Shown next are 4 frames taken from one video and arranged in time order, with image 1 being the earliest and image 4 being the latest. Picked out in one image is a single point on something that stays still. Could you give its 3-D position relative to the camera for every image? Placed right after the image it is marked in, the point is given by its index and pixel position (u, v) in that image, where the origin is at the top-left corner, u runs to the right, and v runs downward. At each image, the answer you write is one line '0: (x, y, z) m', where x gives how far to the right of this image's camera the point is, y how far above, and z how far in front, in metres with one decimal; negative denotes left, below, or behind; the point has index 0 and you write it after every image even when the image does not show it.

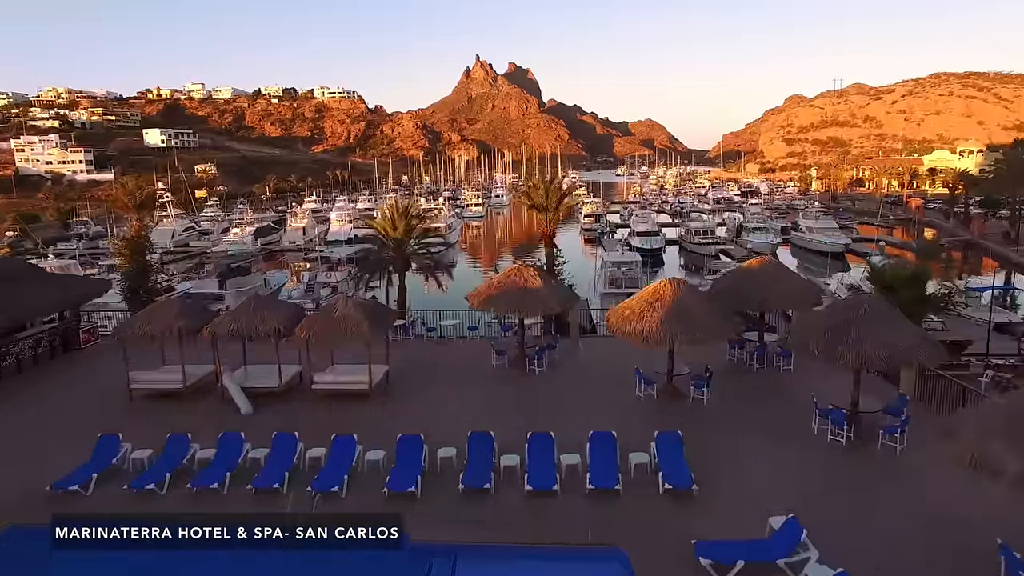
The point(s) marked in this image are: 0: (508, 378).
0: (-0.1, -1.5, +11.2) m
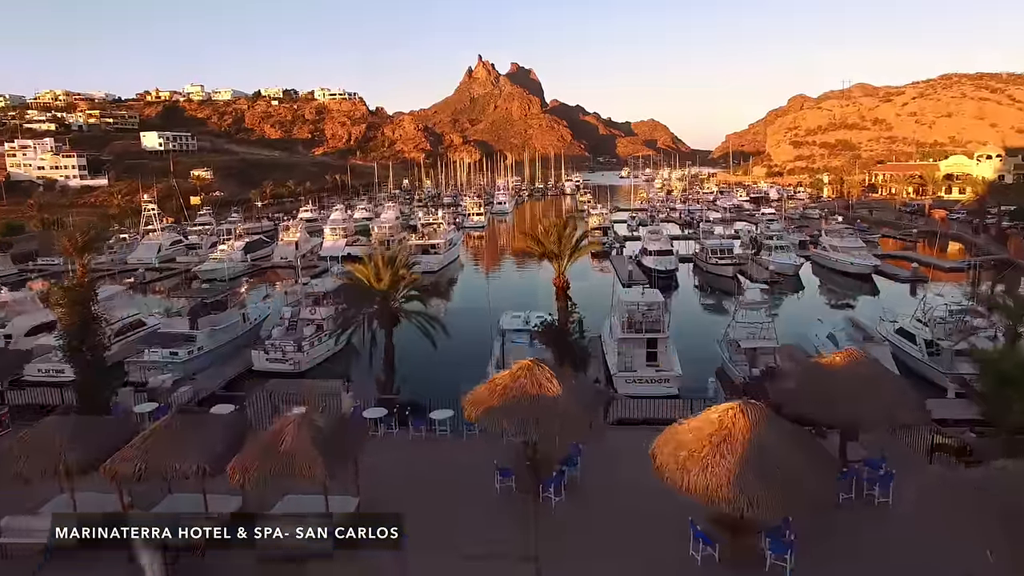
0: (0.0, -2.8, +8.5) m
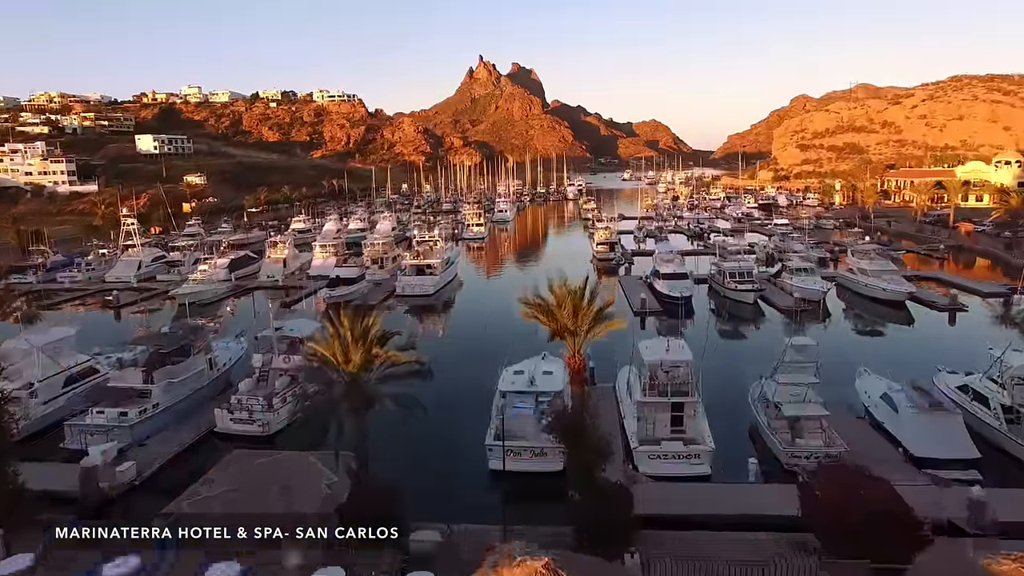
0: (+0.1, -4.2, +5.6) m
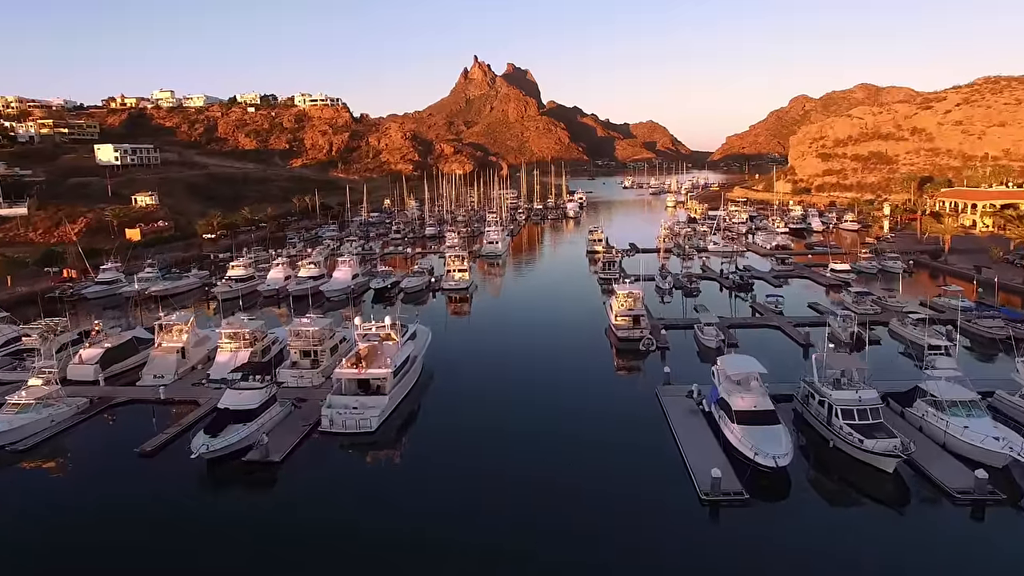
0: (-0.3, -9.2, -7.7) m
